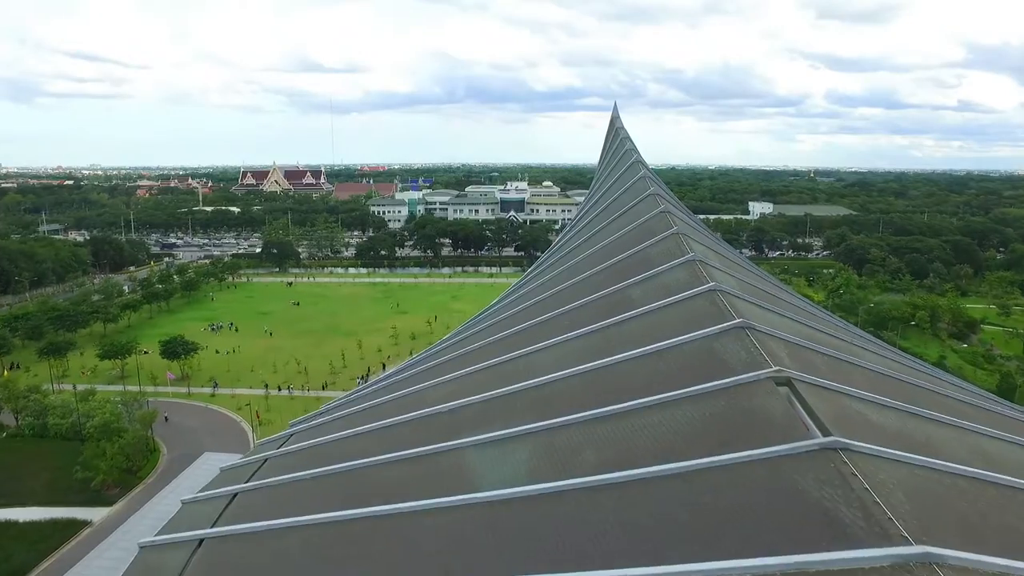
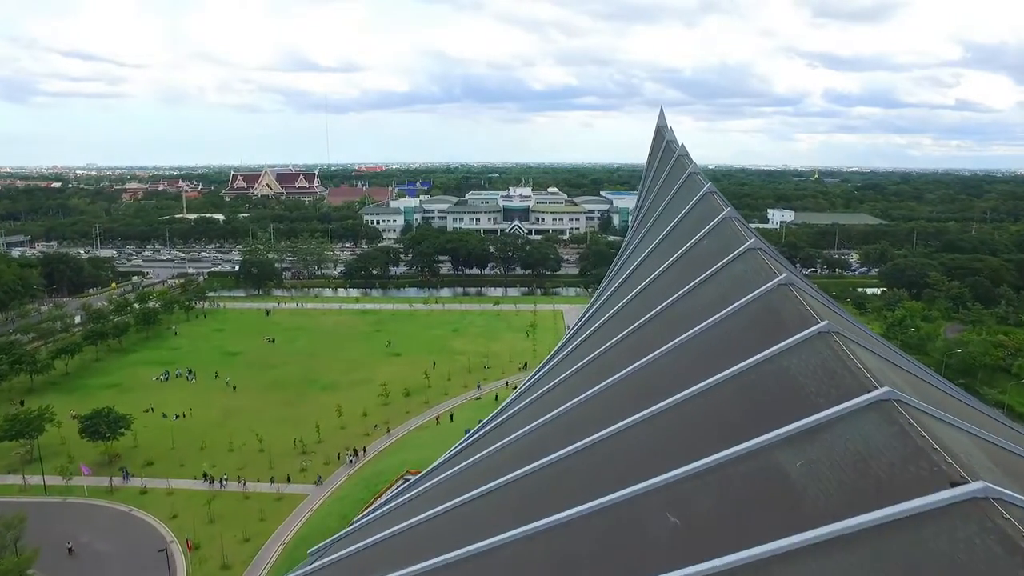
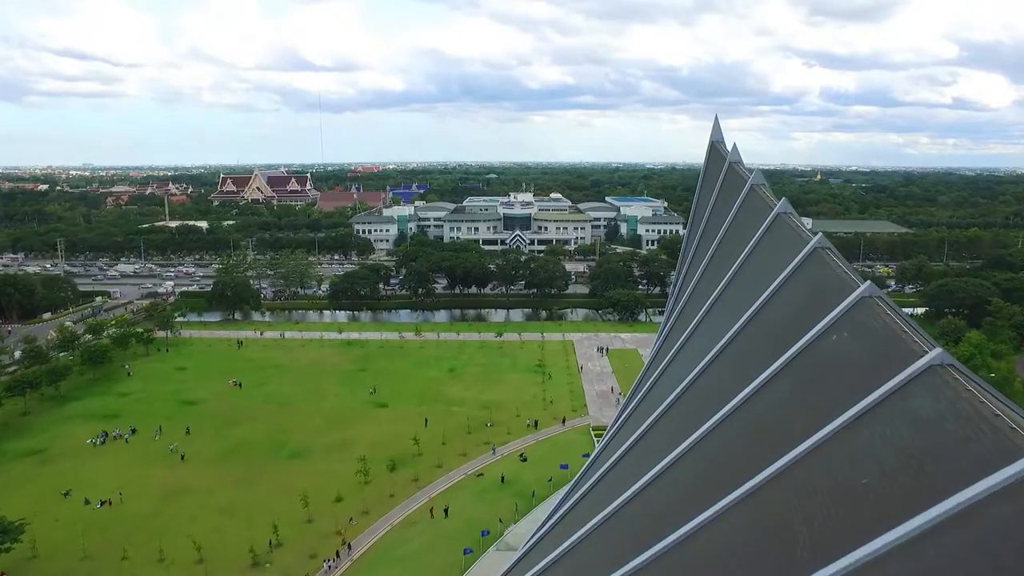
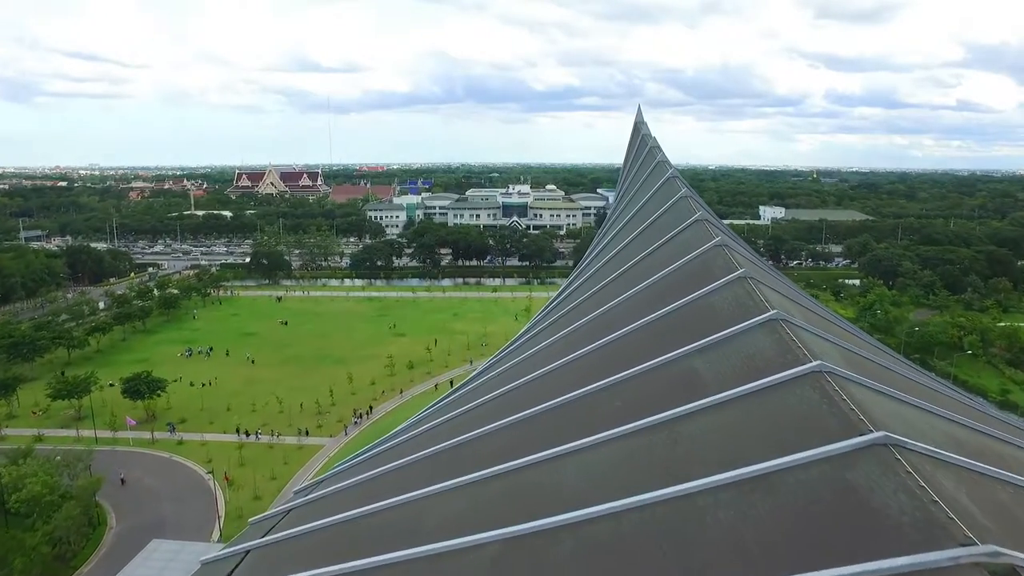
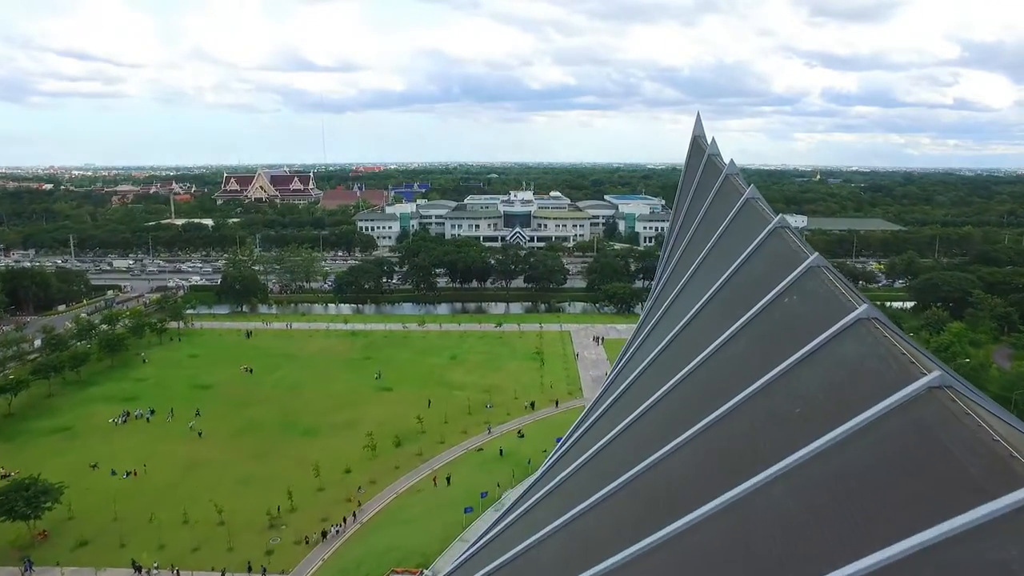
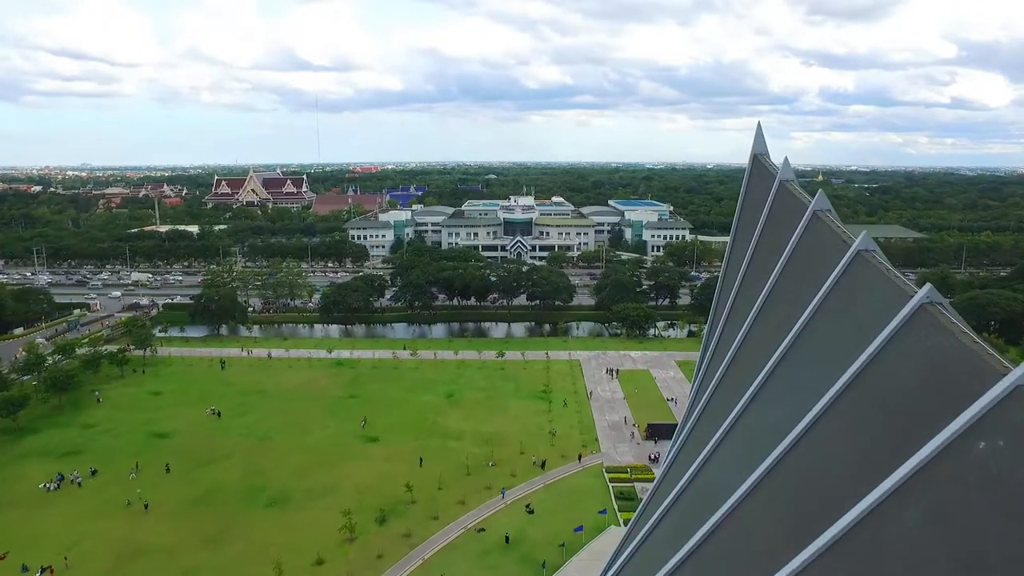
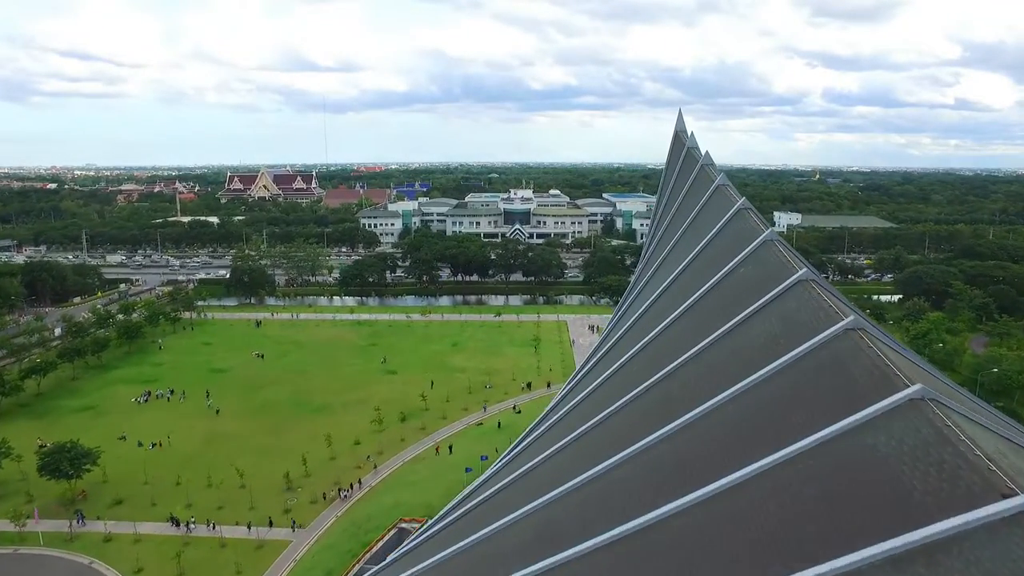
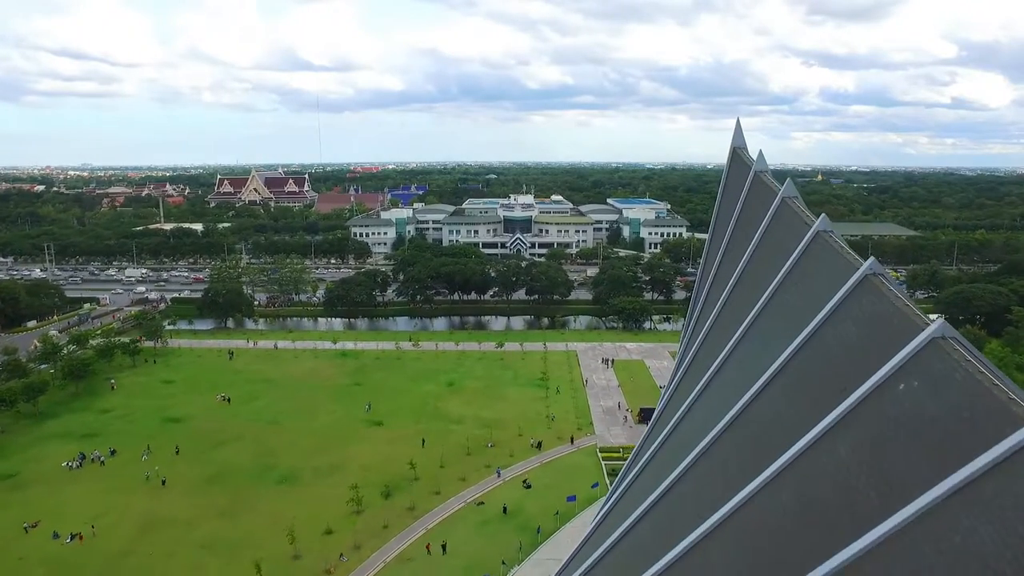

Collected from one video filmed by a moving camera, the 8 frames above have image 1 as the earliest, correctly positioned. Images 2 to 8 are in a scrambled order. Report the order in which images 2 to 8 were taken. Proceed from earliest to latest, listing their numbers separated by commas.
4, 2, 7, 5, 3, 8, 6
